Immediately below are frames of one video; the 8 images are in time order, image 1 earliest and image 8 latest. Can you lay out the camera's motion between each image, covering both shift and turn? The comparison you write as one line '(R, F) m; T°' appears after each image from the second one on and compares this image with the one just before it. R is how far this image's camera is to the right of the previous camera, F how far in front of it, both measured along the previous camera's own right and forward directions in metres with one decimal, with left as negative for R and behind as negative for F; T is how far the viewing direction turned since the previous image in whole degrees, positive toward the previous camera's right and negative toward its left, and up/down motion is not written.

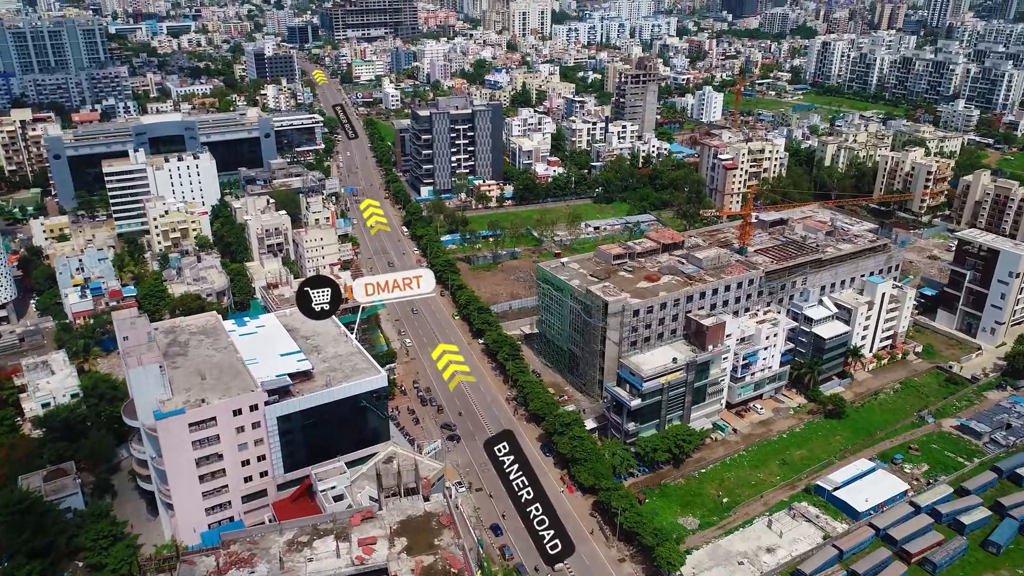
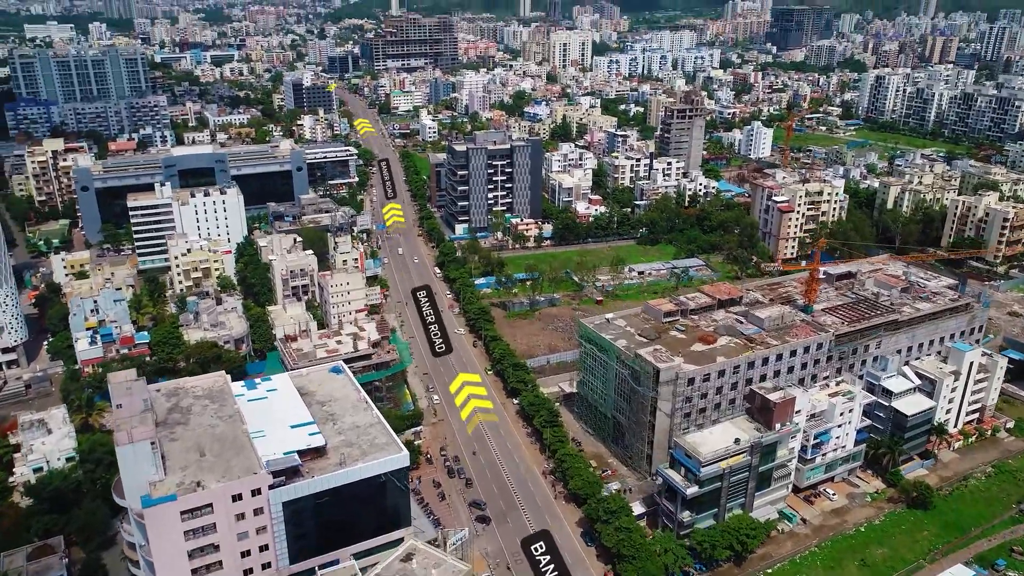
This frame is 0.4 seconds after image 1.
(-0.2, +2.9) m; -3°
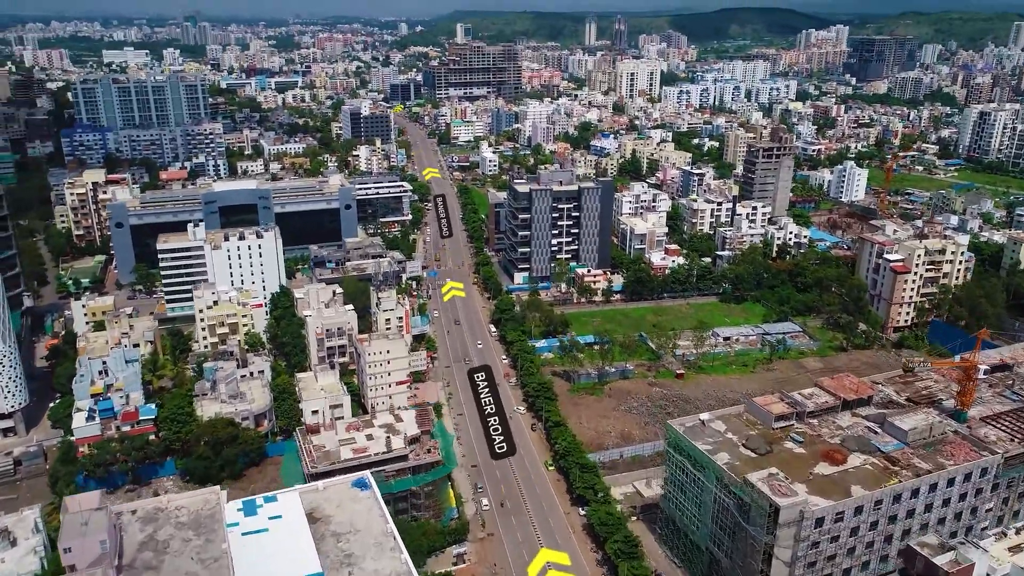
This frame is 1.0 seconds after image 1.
(-0.5, +5.5) m; -4°
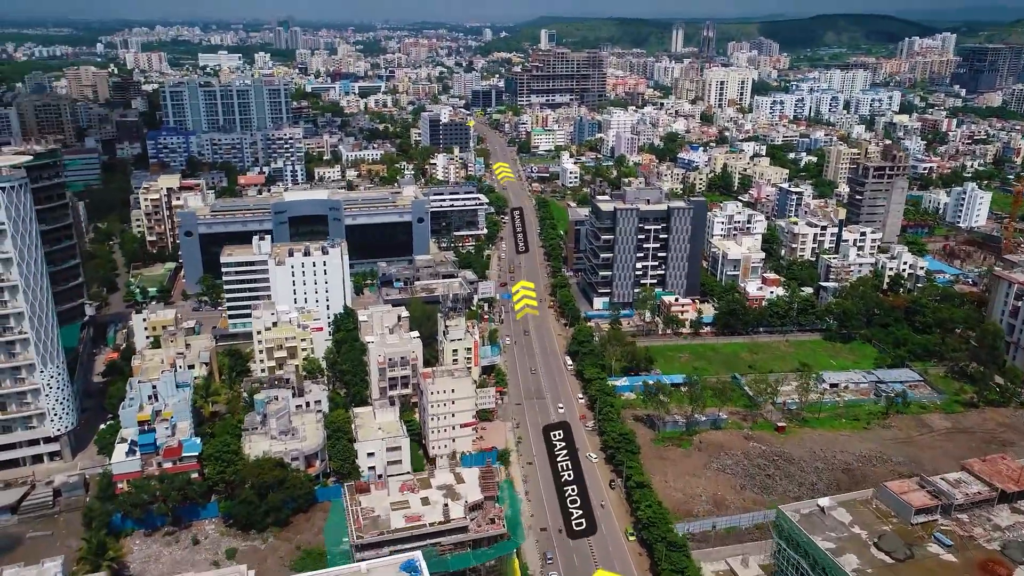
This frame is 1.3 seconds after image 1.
(-0.3, +3.4) m; -6°
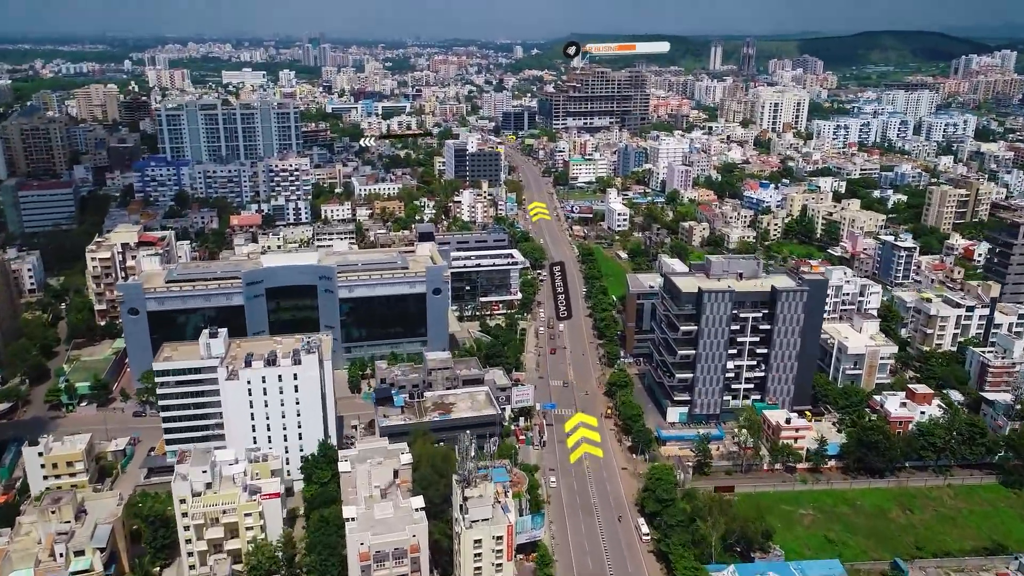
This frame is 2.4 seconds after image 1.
(-0.8, +11.4) m; -2°
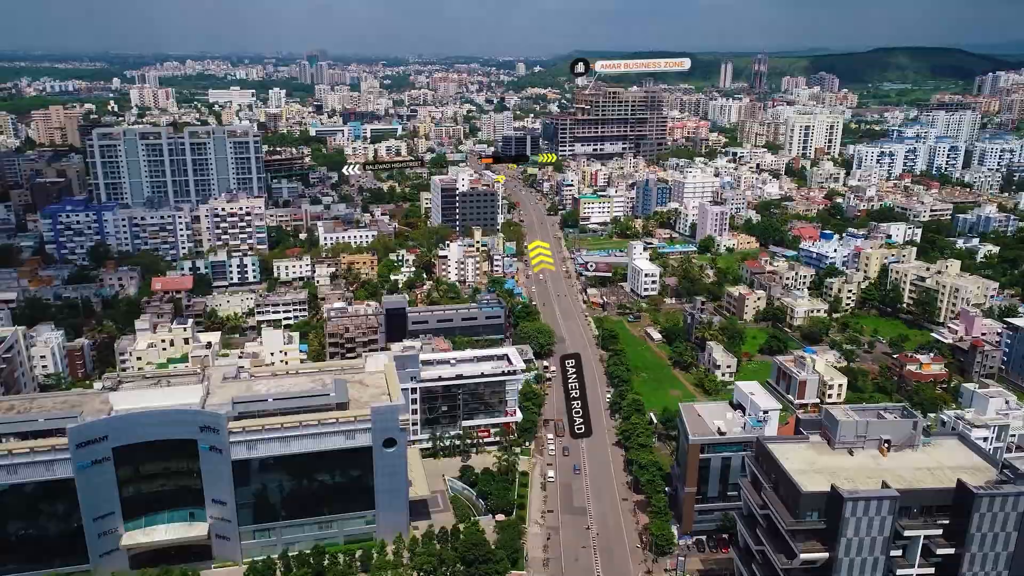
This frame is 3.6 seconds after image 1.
(+0.3, +13.7) m; 0°
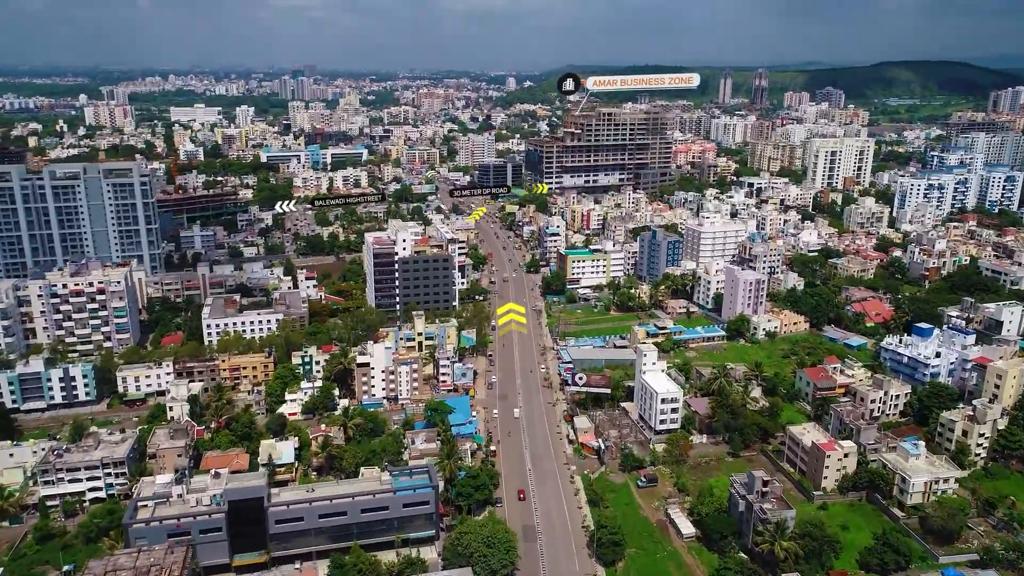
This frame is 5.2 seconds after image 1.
(+2.0, +17.3) m; 0°
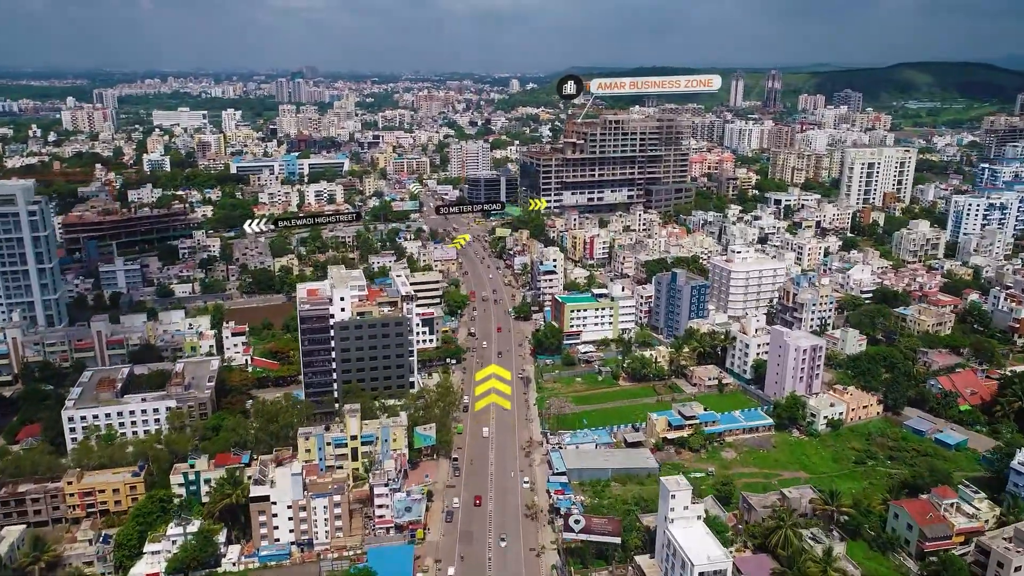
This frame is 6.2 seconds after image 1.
(+1.4, +11.7) m; 0°
